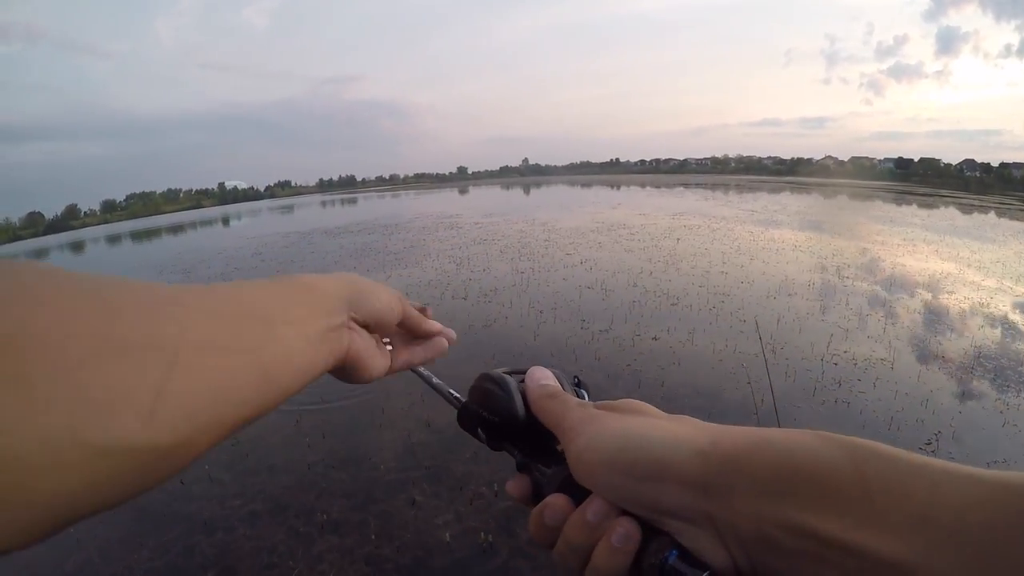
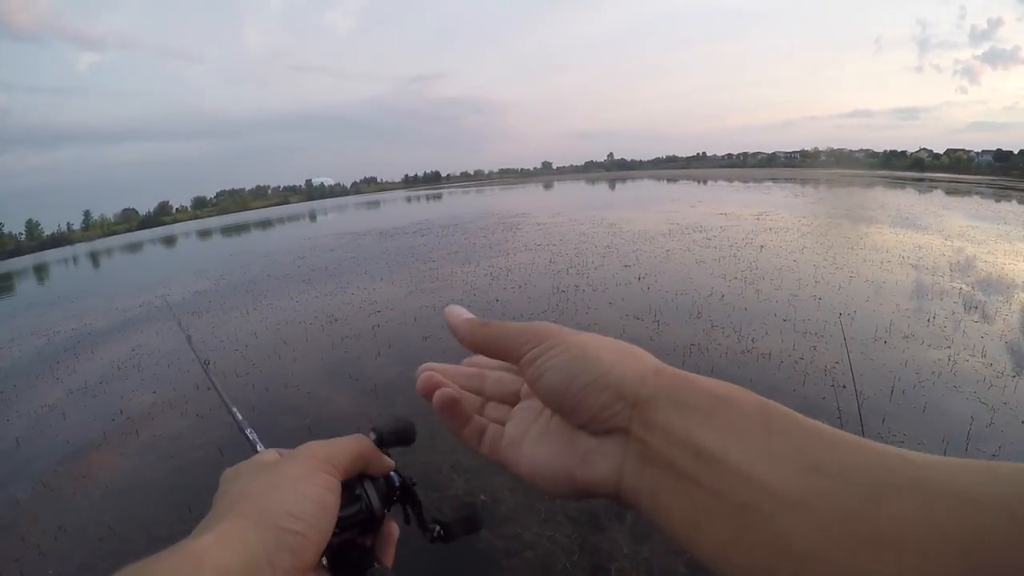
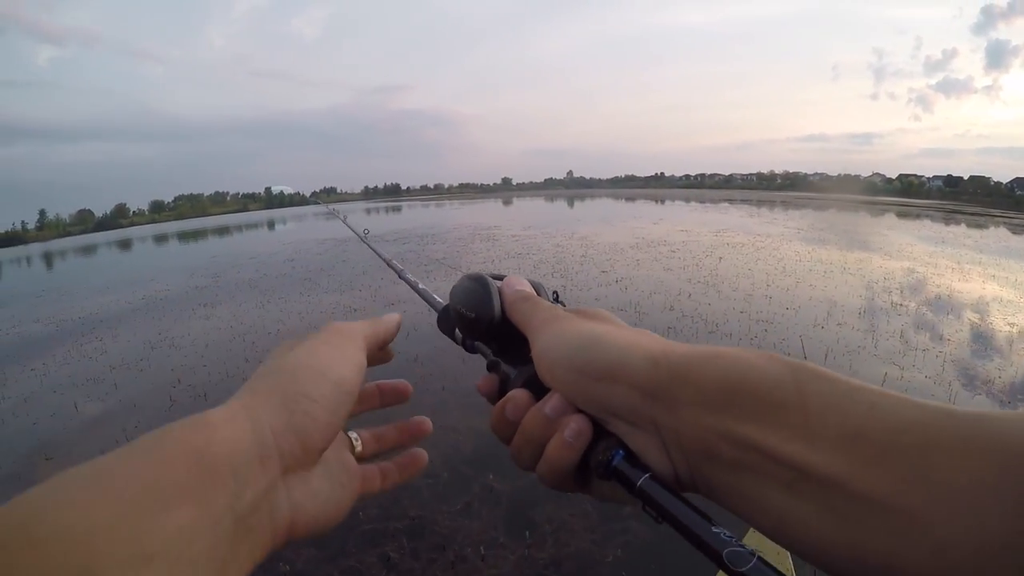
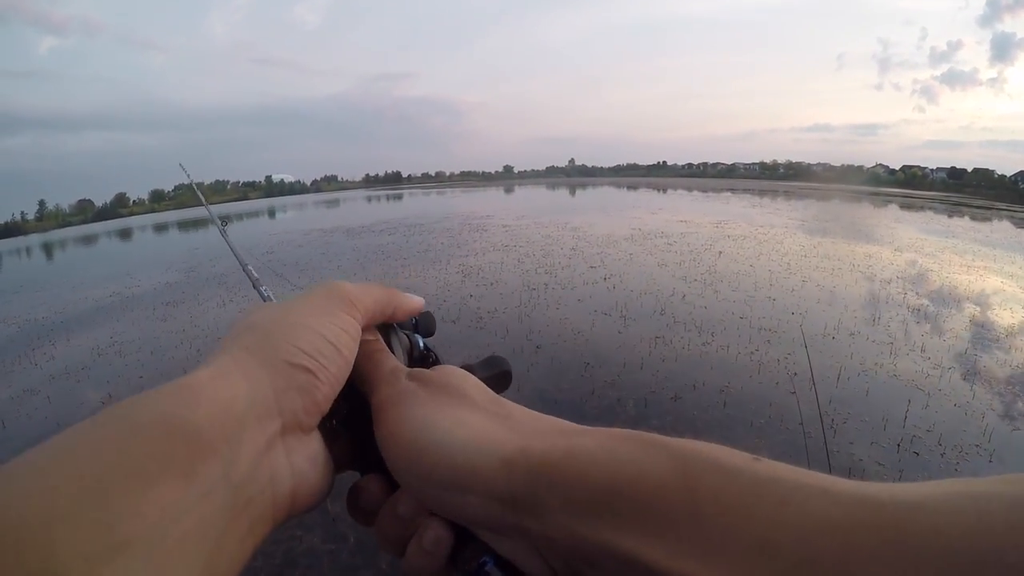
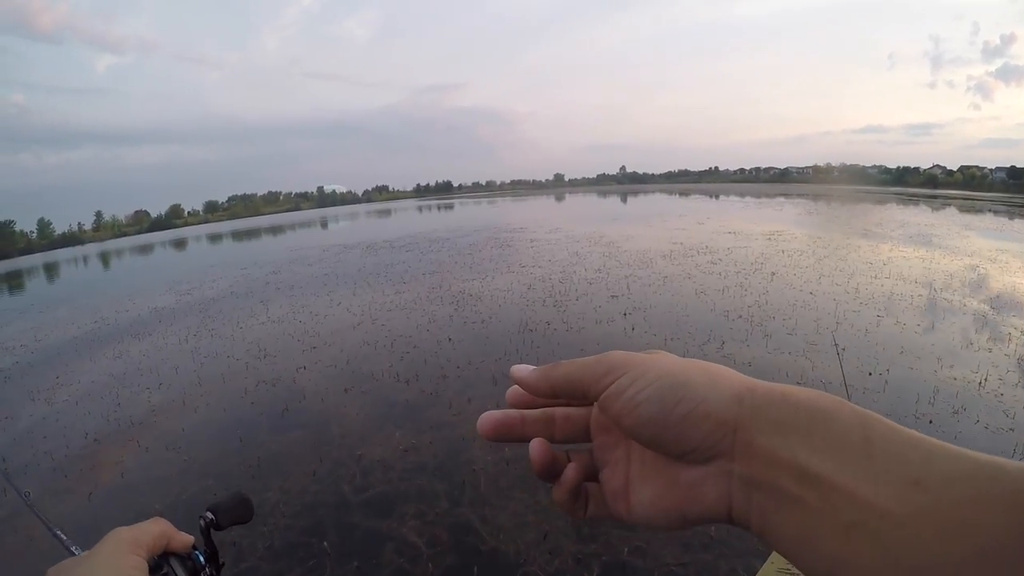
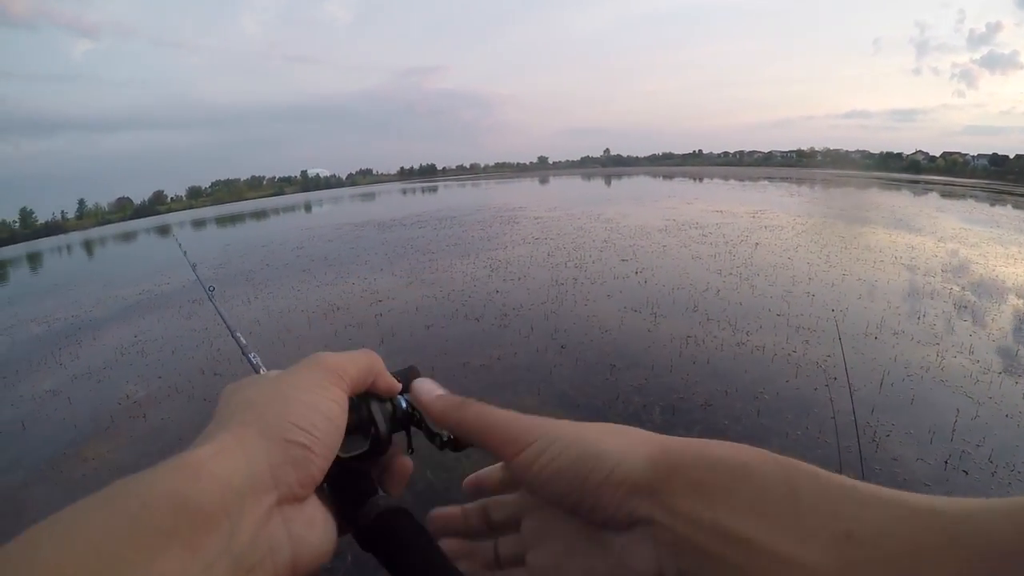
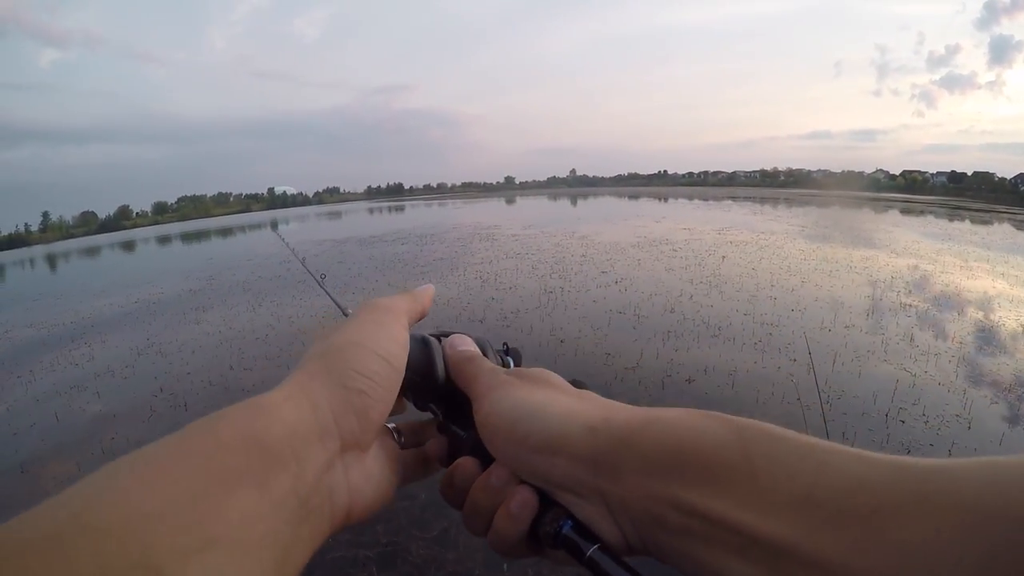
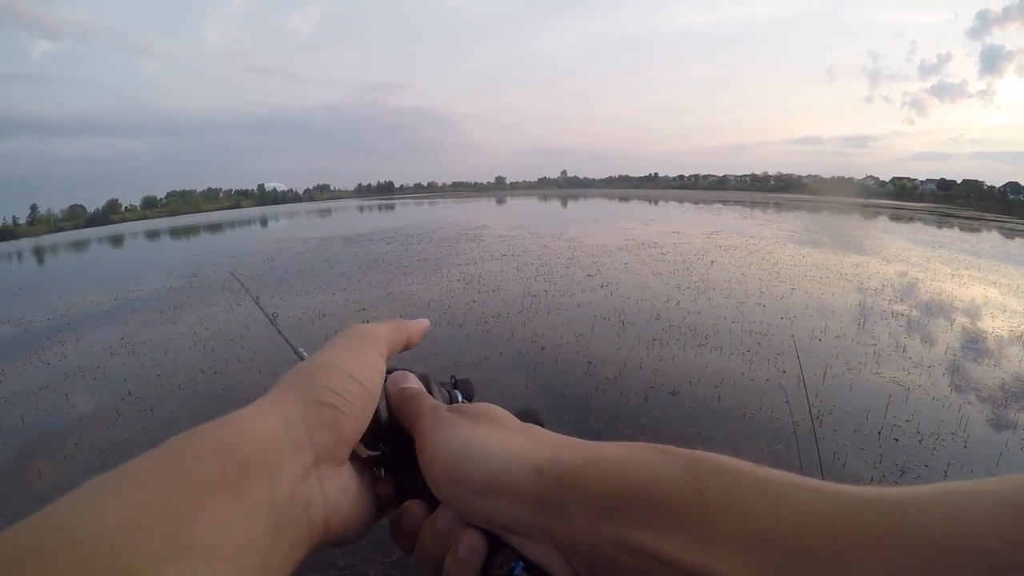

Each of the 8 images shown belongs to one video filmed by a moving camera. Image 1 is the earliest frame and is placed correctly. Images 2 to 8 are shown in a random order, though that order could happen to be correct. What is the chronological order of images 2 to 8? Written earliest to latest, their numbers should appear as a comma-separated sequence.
3, 7, 8, 4, 6, 2, 5
